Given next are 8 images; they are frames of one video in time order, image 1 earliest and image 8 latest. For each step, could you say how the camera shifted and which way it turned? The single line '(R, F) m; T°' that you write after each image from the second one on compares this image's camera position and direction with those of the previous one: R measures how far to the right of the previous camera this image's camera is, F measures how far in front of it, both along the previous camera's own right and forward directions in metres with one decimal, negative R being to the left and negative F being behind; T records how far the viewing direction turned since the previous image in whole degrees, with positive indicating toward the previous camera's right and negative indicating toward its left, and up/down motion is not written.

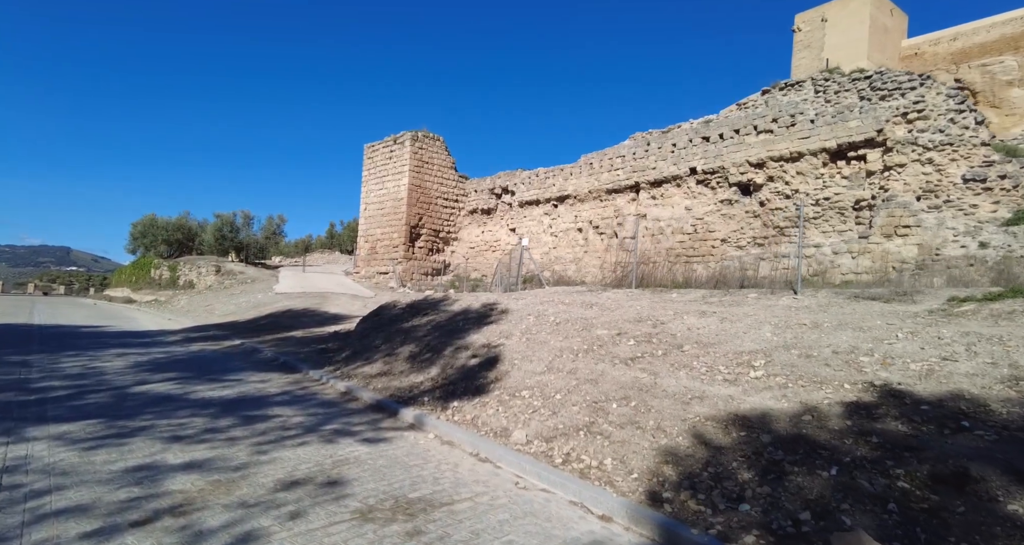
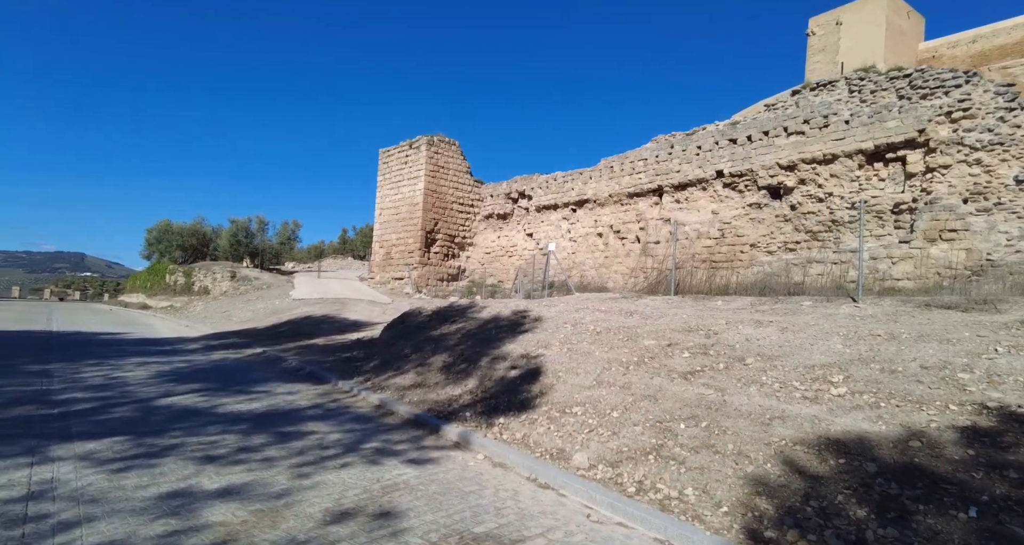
(-0.4, +0.3) m; -1°
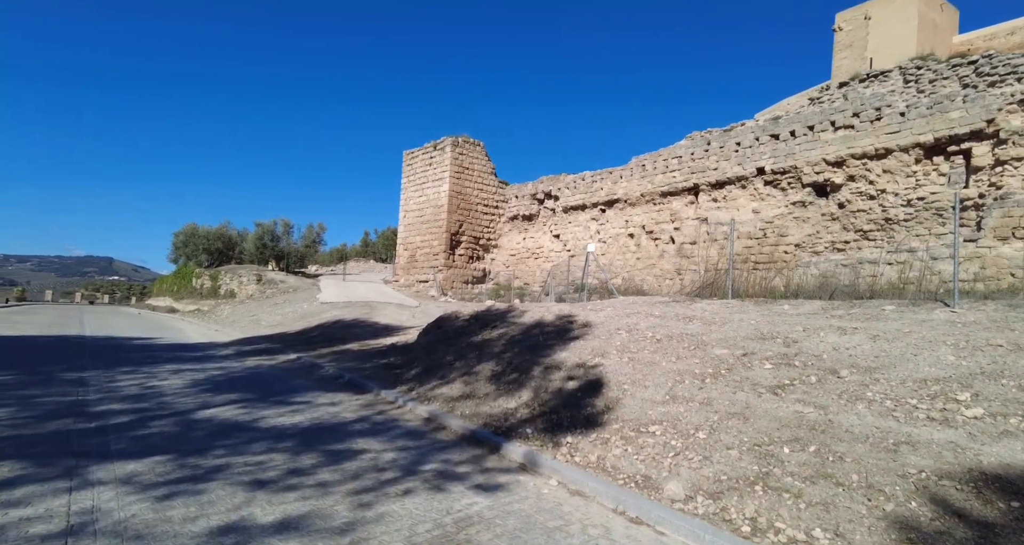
(-0.4, +0.4) m; -2°
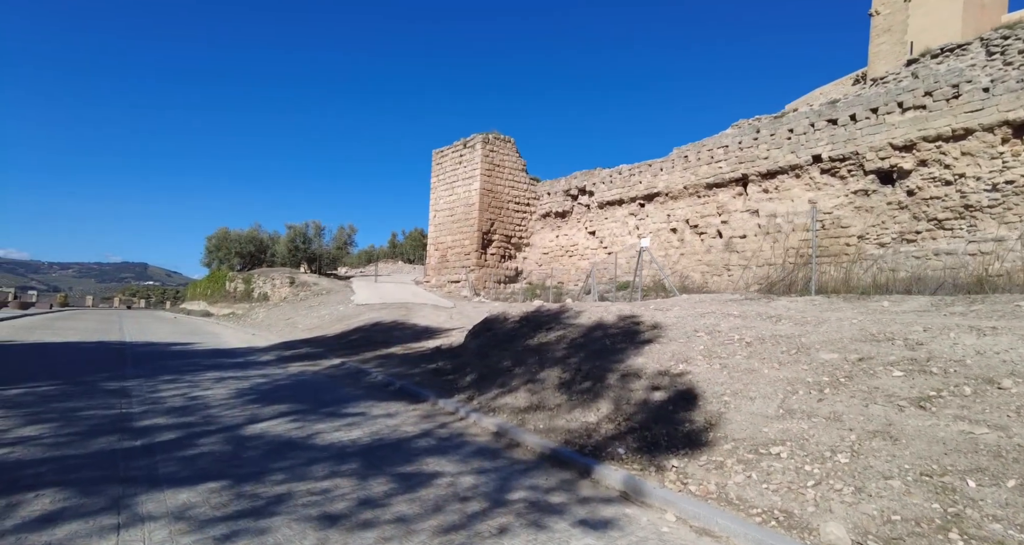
(-0.5, +0.6) m; -3°
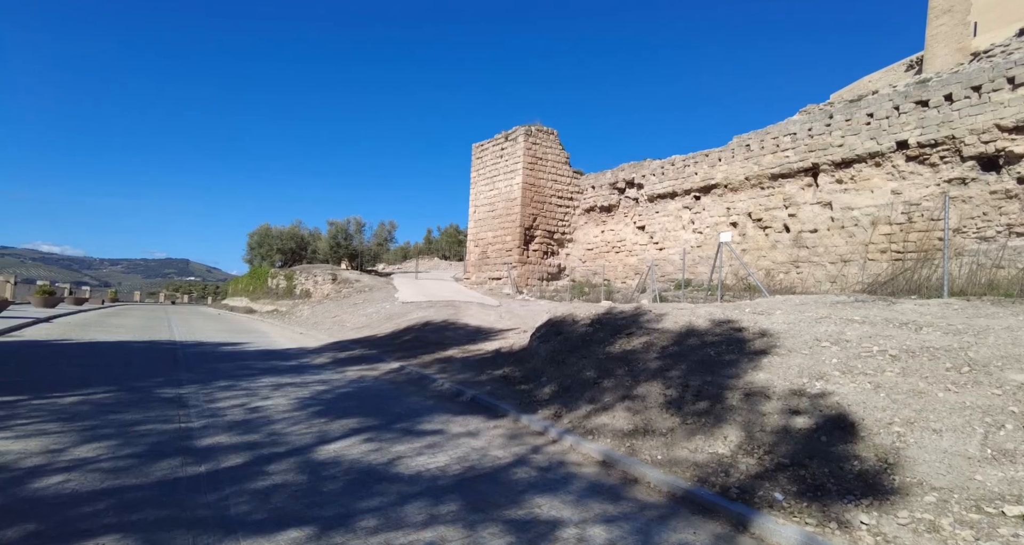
(-0.7, +0.7) m; -3°
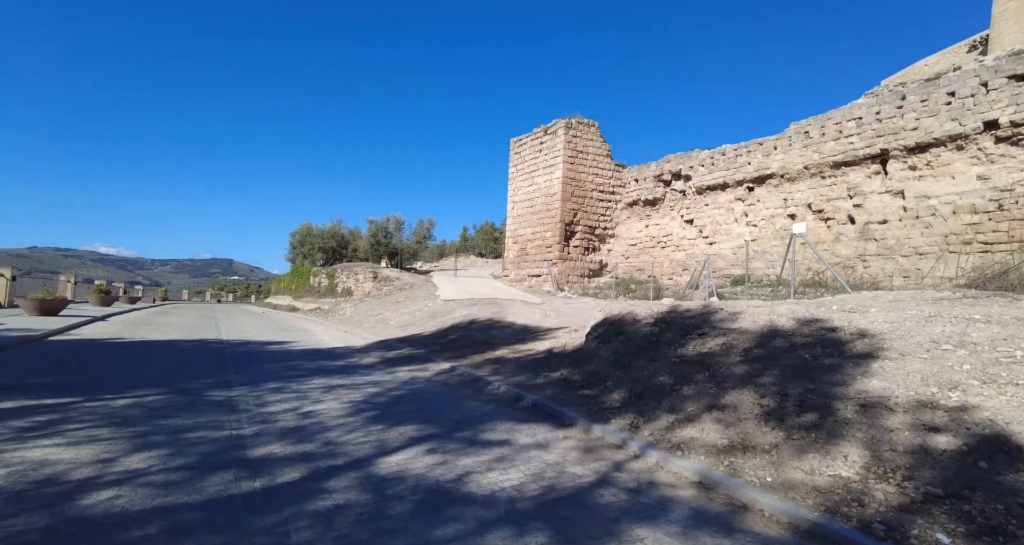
(-0.4, +0.5) m; -4°
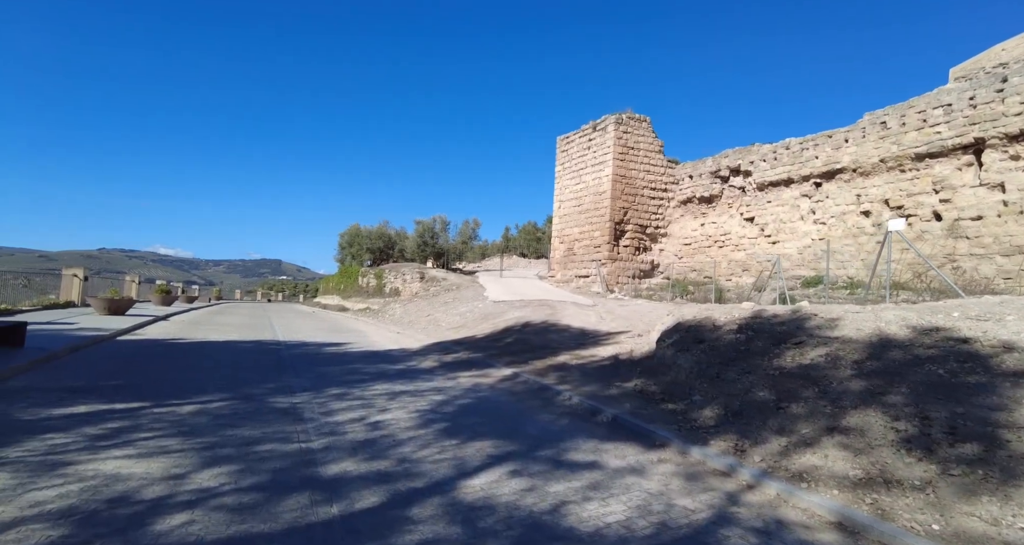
(-0.4, +0.4) m; -4°
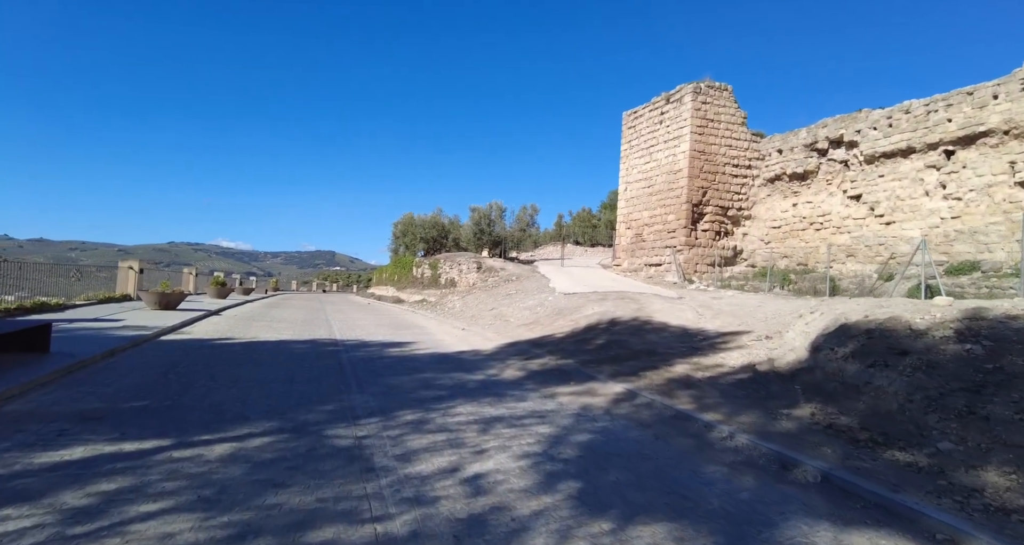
(-0.8, +1.8) m; -5°
